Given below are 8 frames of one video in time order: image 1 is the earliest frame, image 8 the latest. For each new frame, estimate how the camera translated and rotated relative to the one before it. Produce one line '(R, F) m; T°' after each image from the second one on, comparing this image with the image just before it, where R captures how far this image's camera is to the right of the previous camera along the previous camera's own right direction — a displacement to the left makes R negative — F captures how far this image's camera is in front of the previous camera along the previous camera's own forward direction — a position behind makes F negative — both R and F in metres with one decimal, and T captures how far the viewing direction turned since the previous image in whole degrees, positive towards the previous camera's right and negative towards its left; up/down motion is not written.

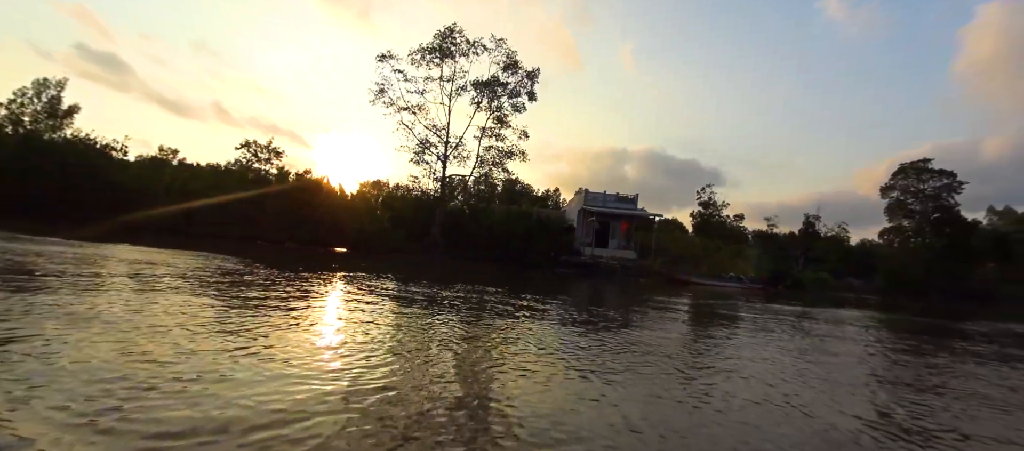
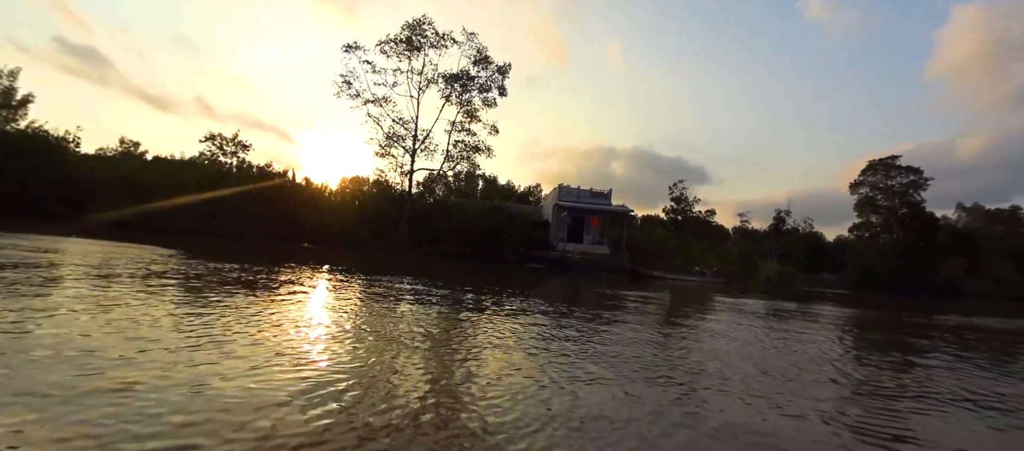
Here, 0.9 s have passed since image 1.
(+0.8, +0.1) m; +2°
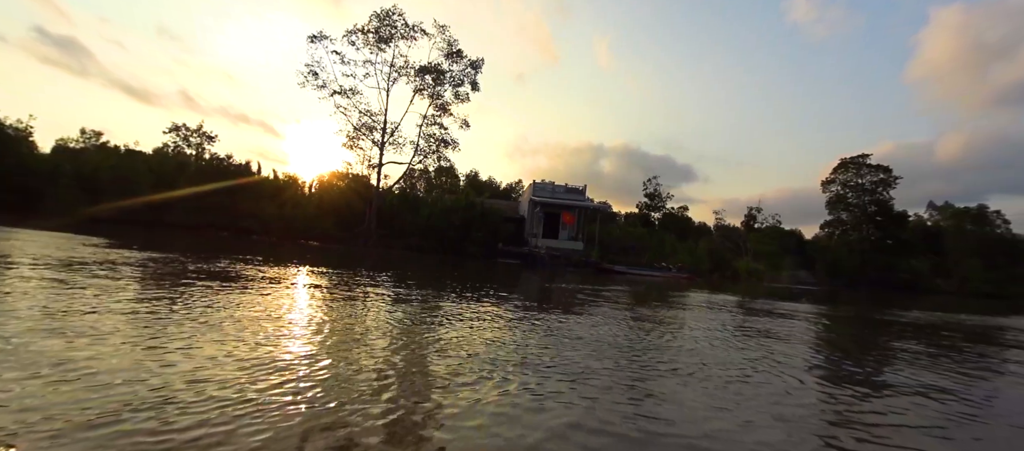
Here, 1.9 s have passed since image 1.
(+0.7, +0.1) m; +2°
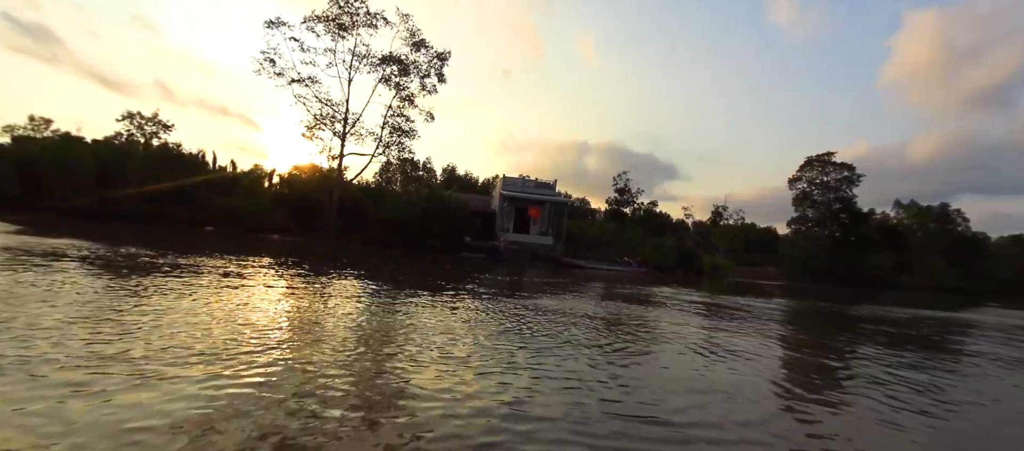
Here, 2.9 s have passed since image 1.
(+0.8, +0.2) m; +2°
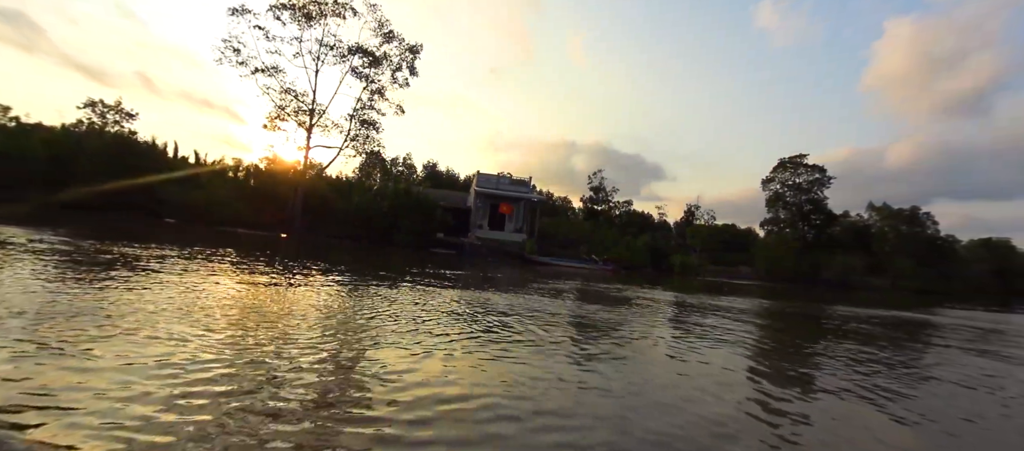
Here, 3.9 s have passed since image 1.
(+0.7, +0.1) m; +2°
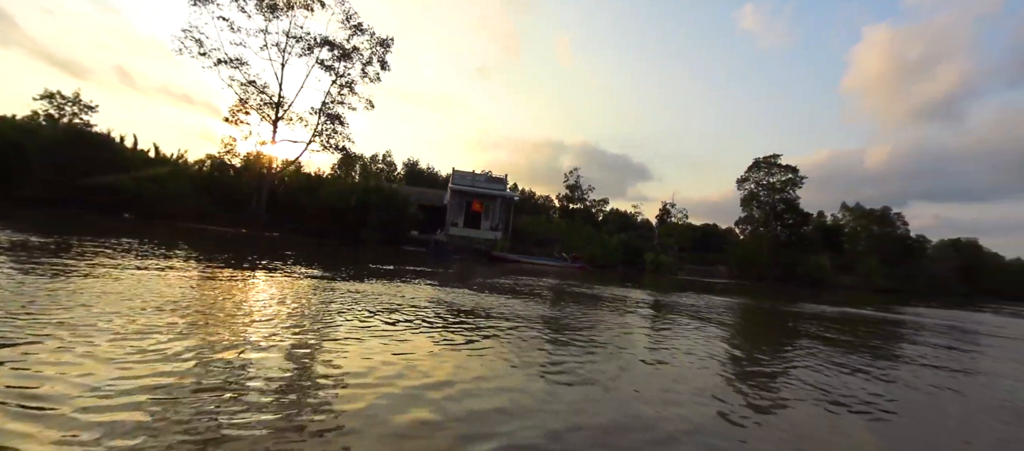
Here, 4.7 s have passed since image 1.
(+0.6, +0.2) m; +2°
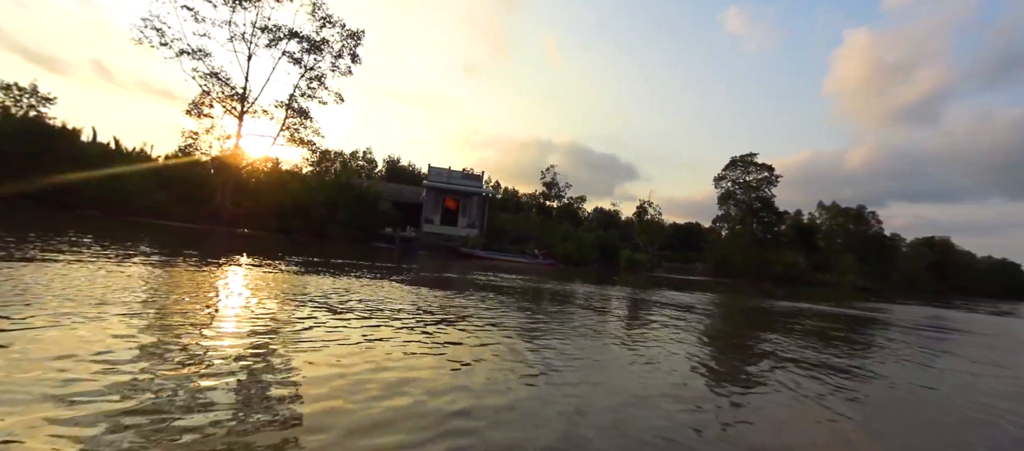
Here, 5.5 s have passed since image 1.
(+0.6, +0.2) m; +2°
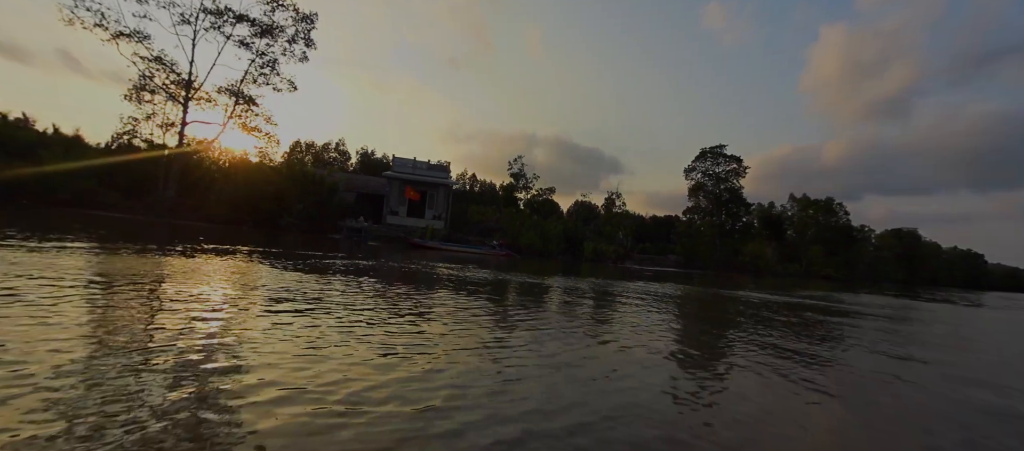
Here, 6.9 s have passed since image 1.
(+0.9, +0.3) m; +2°
